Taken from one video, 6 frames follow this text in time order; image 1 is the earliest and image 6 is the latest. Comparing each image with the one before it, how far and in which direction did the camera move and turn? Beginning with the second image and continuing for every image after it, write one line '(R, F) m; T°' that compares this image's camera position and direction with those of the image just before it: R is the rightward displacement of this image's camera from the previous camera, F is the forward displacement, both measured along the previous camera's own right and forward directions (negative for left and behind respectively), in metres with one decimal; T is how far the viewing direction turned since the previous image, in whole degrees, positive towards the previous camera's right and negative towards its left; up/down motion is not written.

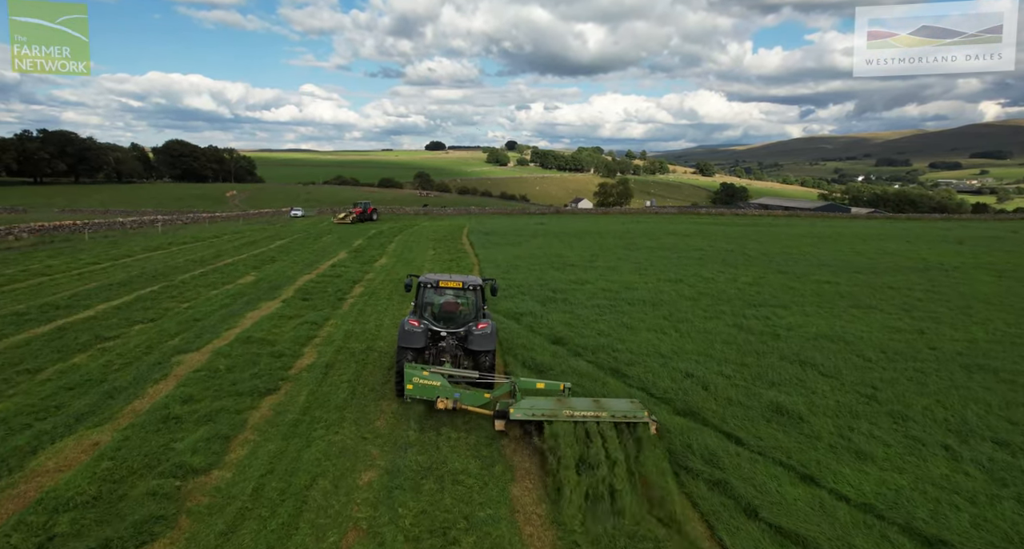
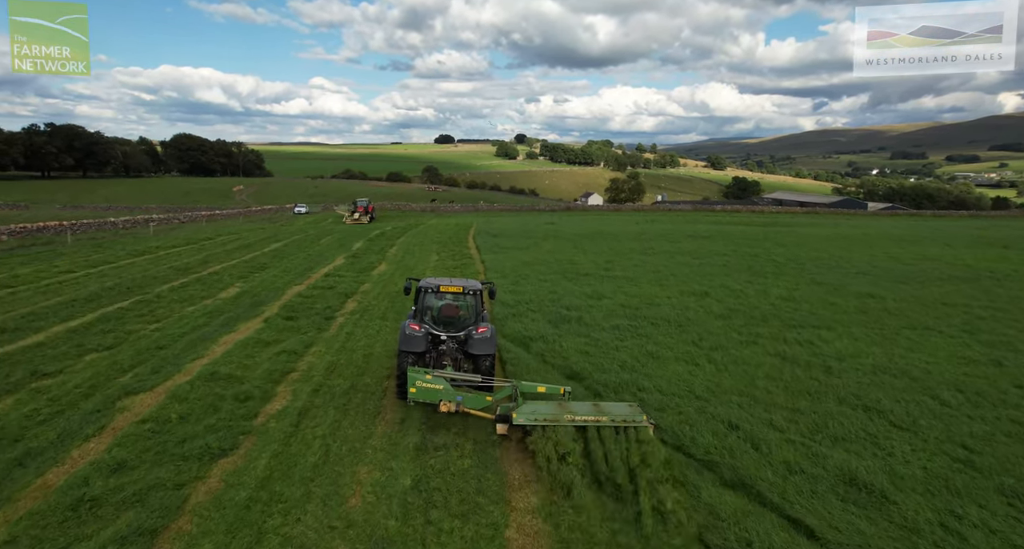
(0.0, +1.5) m; -1°
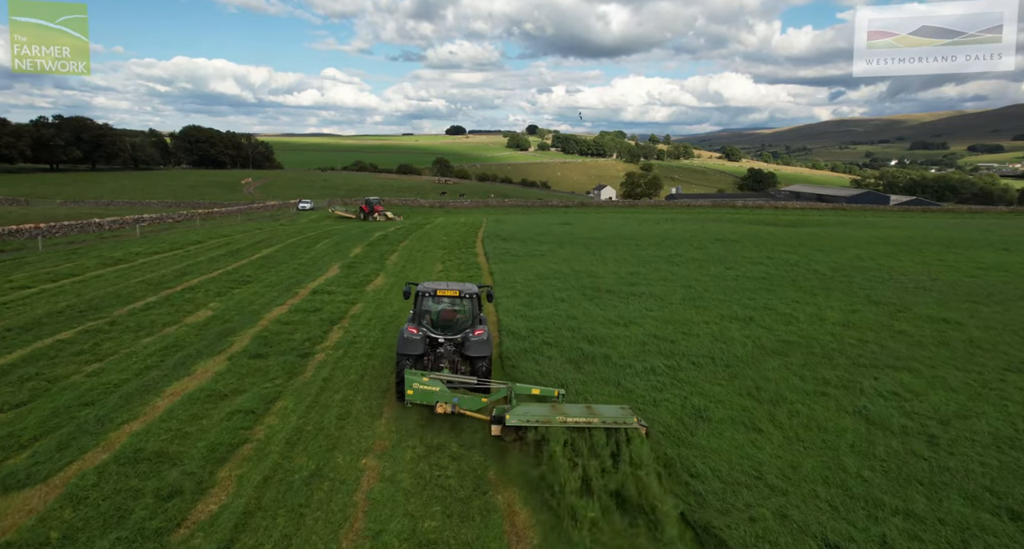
(0.0, +2.1) m; -1°
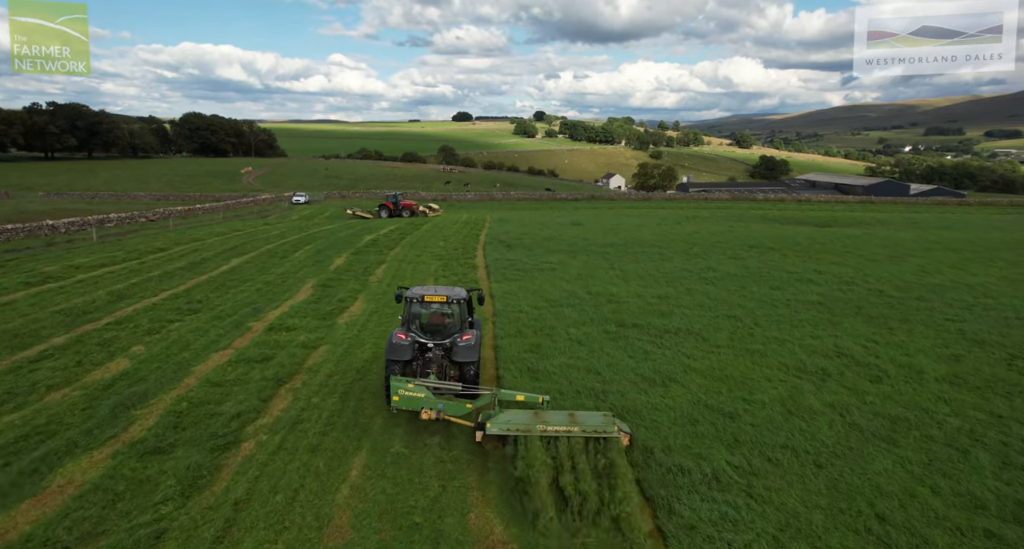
(0.0, +3.0) m; -1°
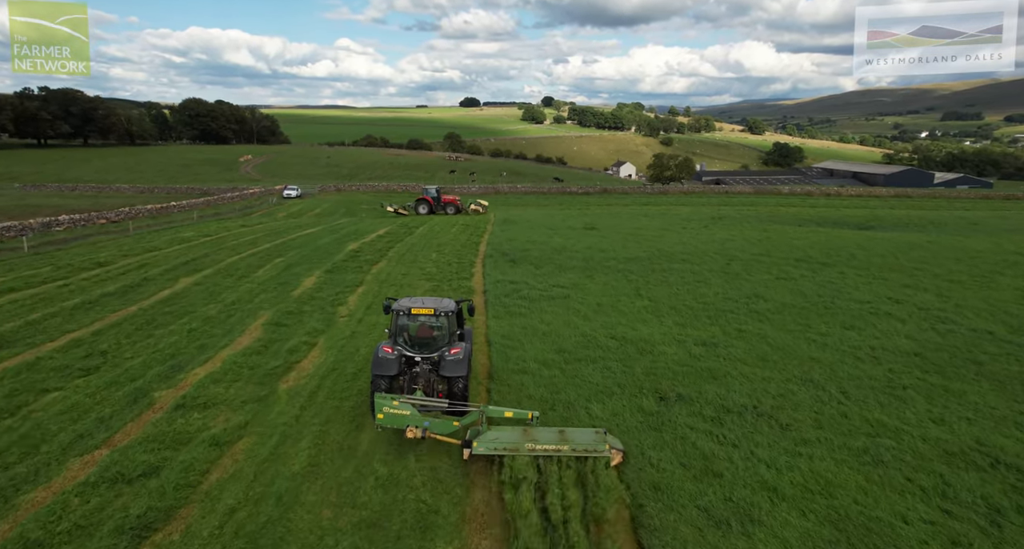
(+0.1, +3.5) m; -1°
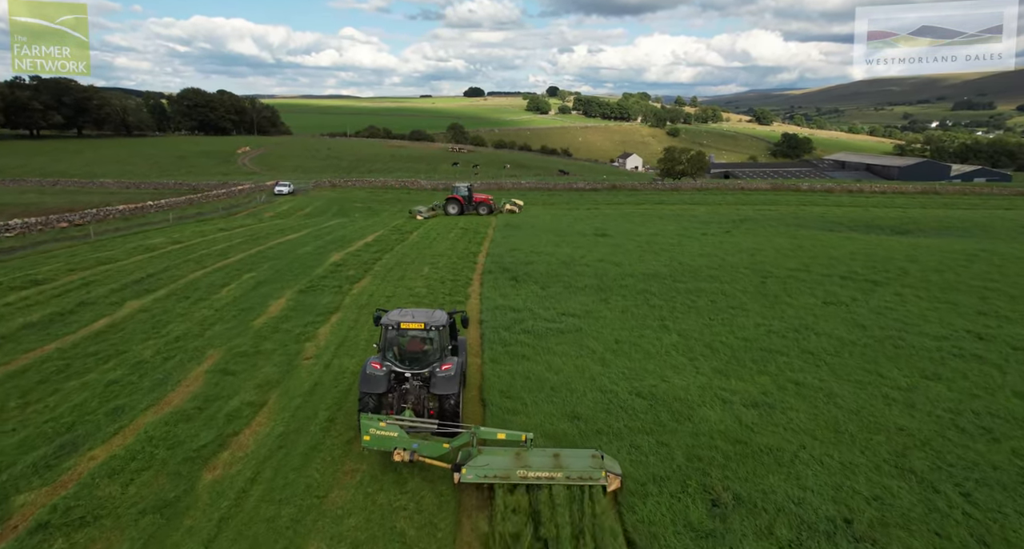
(+0.1, +2.5) m; 0°
